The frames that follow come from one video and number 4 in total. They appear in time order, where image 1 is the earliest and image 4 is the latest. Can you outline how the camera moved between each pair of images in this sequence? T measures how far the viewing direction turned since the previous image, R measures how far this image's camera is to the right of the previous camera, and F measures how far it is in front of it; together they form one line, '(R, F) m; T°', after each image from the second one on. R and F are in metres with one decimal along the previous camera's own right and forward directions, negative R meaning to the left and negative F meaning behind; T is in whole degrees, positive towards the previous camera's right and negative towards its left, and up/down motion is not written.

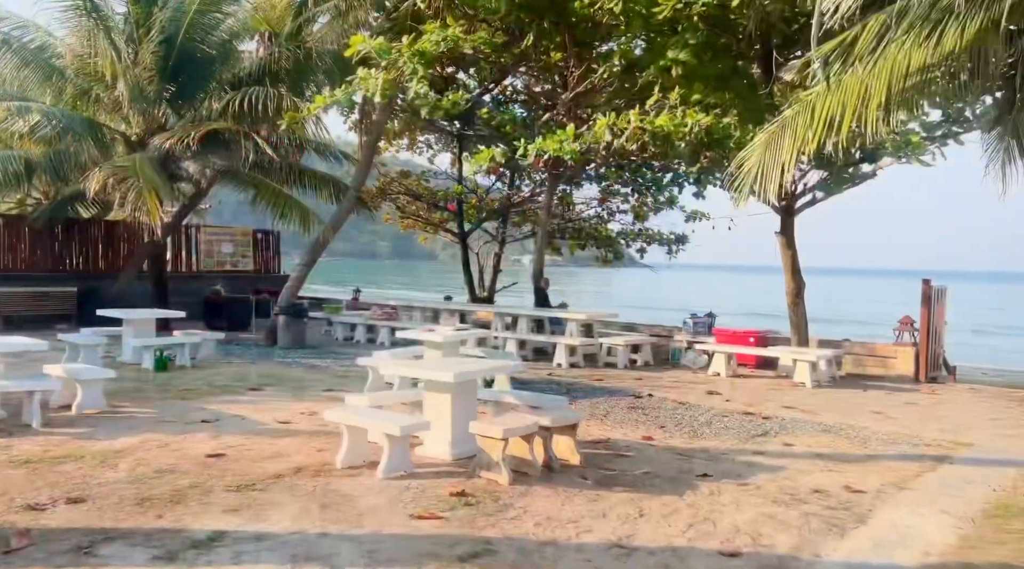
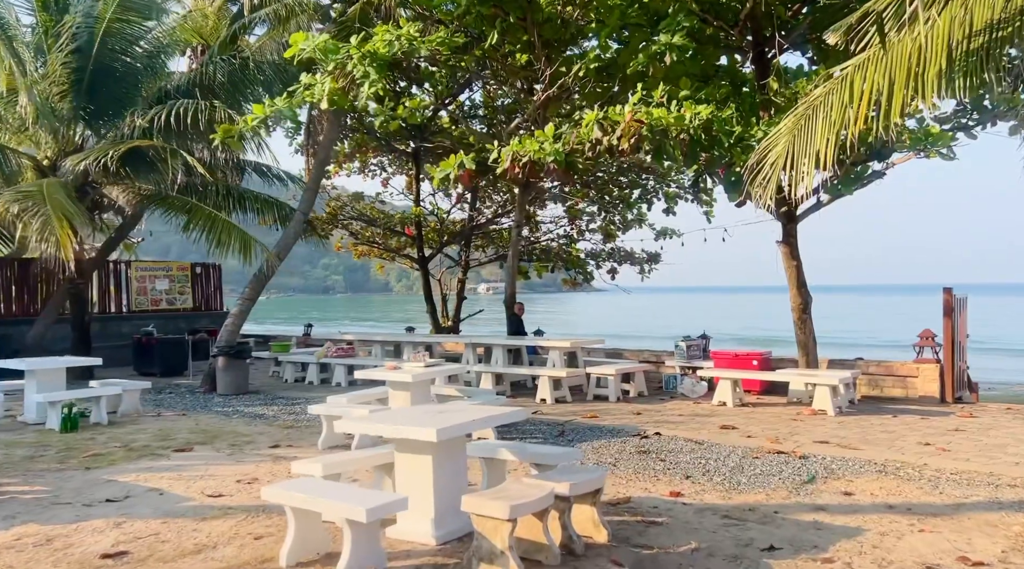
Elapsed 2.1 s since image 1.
(-0.2, +1.5) m; +3°
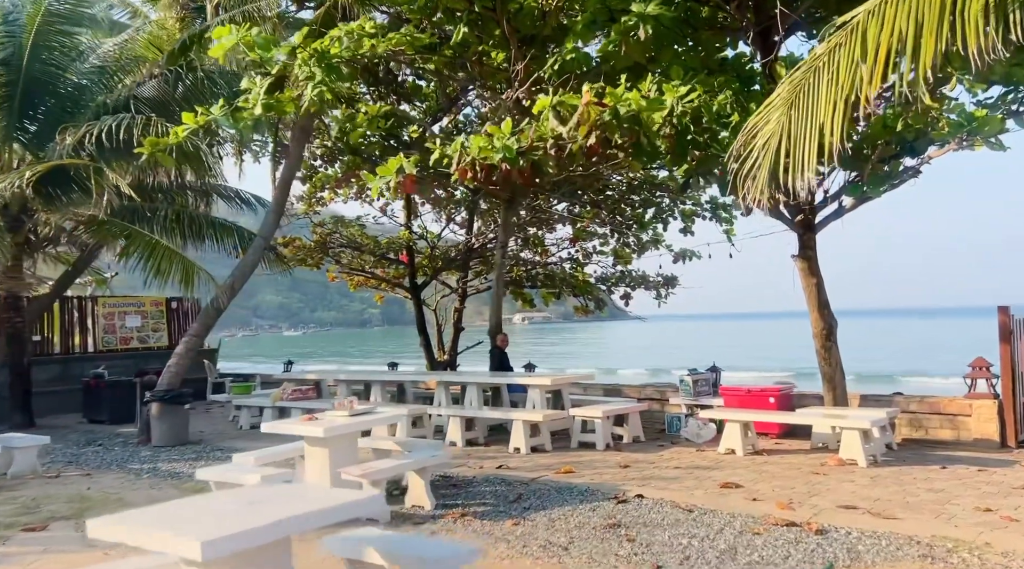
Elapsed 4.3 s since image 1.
(+0.8, +1.6) m; -3°
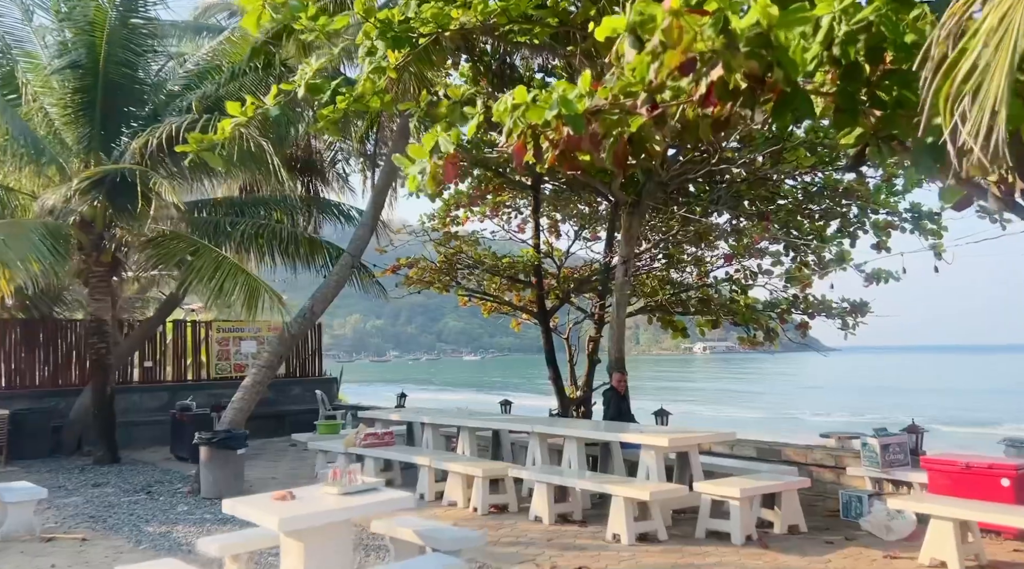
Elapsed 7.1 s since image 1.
(+0.6, +2.3) m; -12°
